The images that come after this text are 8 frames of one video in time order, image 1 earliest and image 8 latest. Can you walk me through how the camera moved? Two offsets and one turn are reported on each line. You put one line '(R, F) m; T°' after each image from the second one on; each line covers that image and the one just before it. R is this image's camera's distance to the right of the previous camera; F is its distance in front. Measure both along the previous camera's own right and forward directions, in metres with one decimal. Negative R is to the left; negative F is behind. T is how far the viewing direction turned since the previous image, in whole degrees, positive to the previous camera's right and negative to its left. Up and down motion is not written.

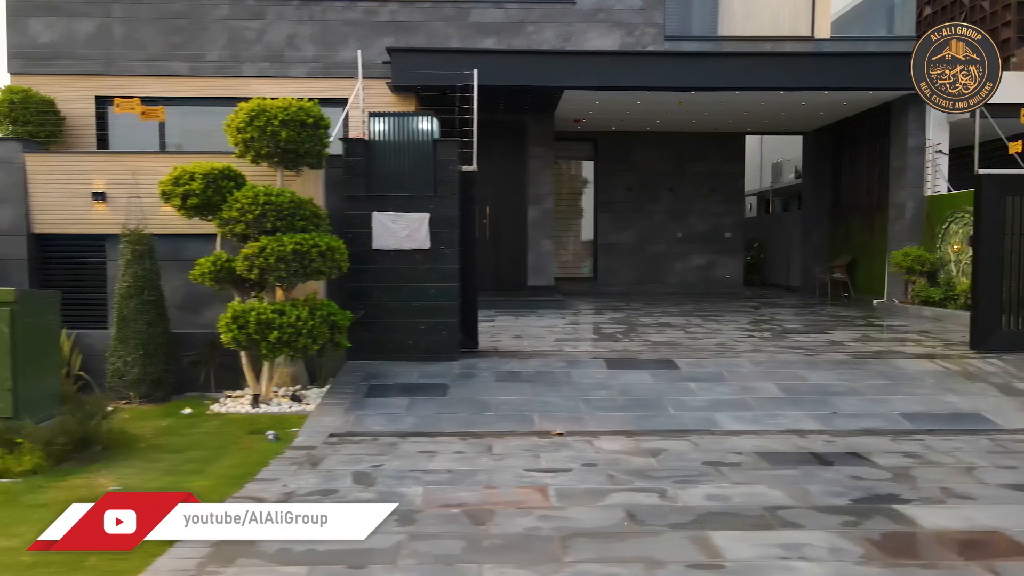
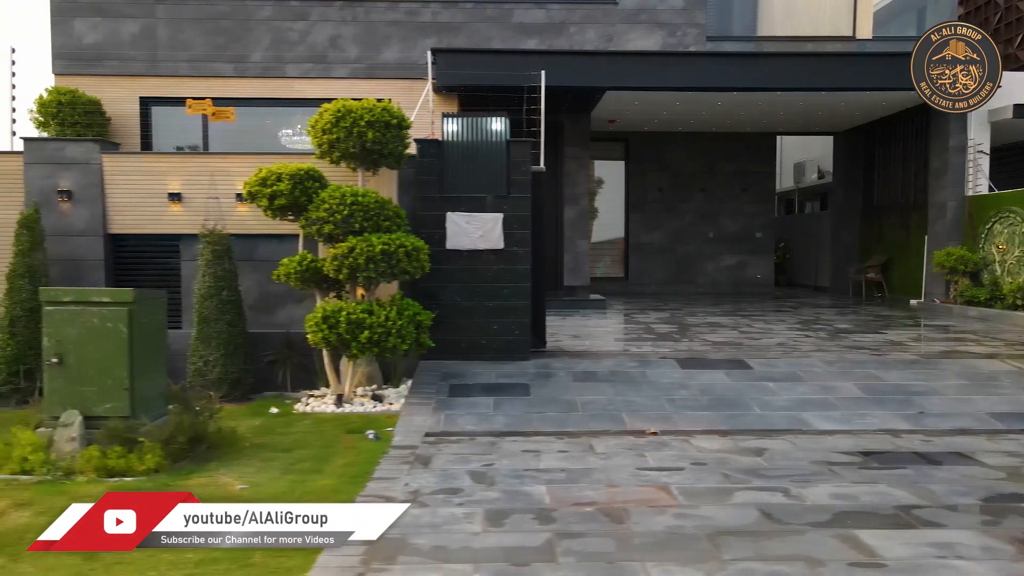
(-1.0, 0.0) m; 0°
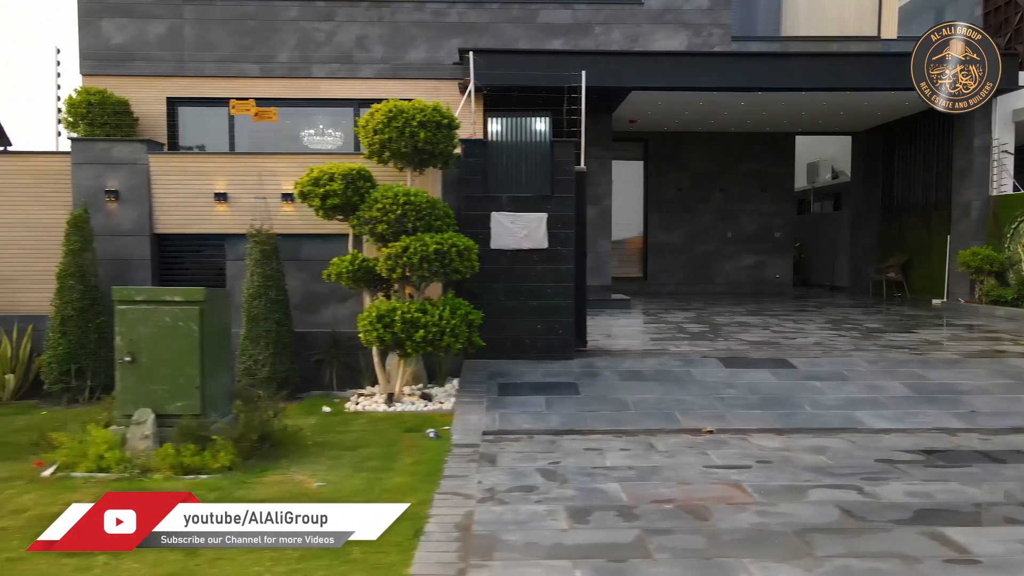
(-0.6, 0.0) m; 0°
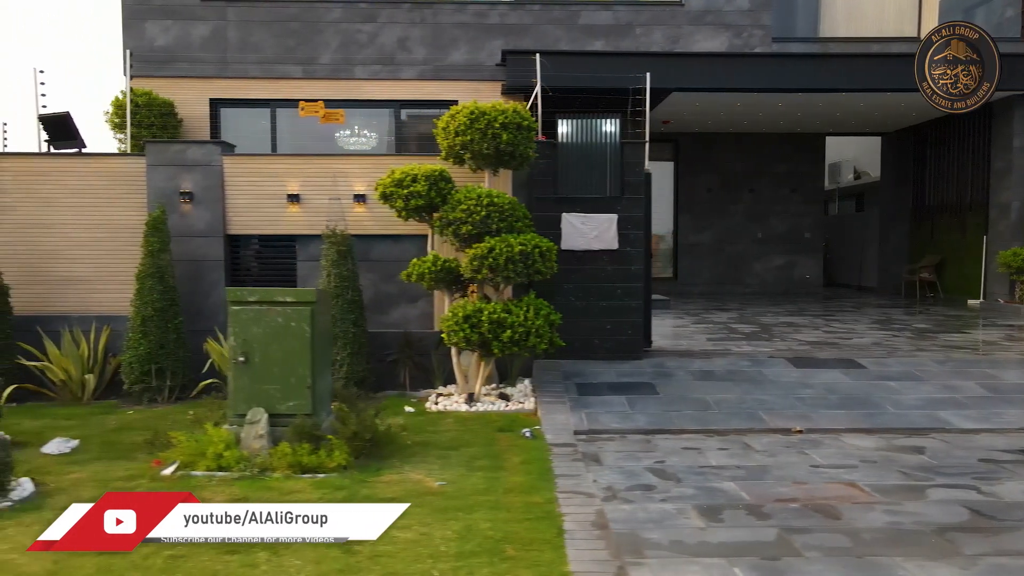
(-0.9, -0.1) m; 0°
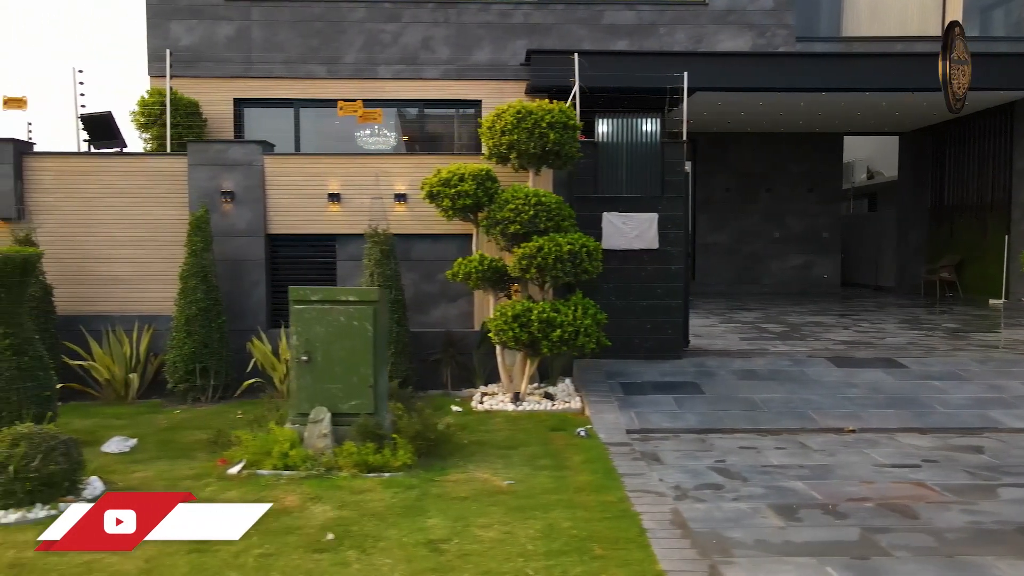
(-0.5, 0.0) m; 0°
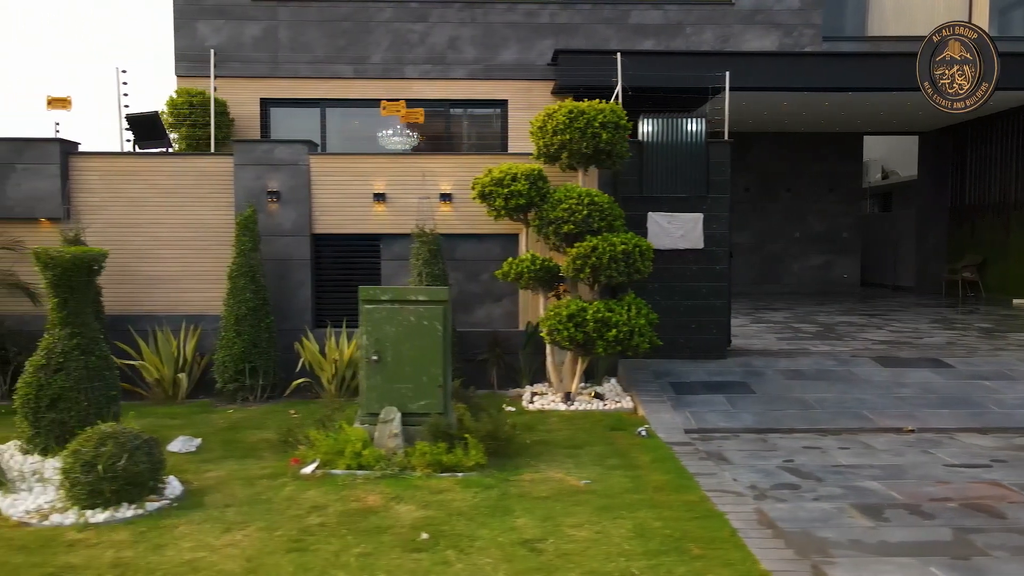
(-0.6, 0.0) m; 0°
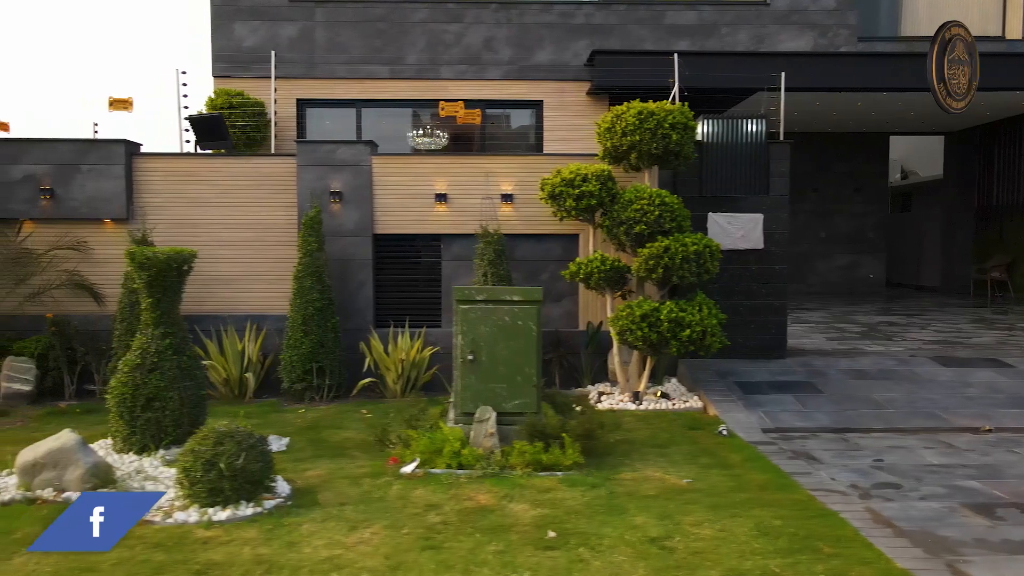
(-0.8, 0.0) m; 0°
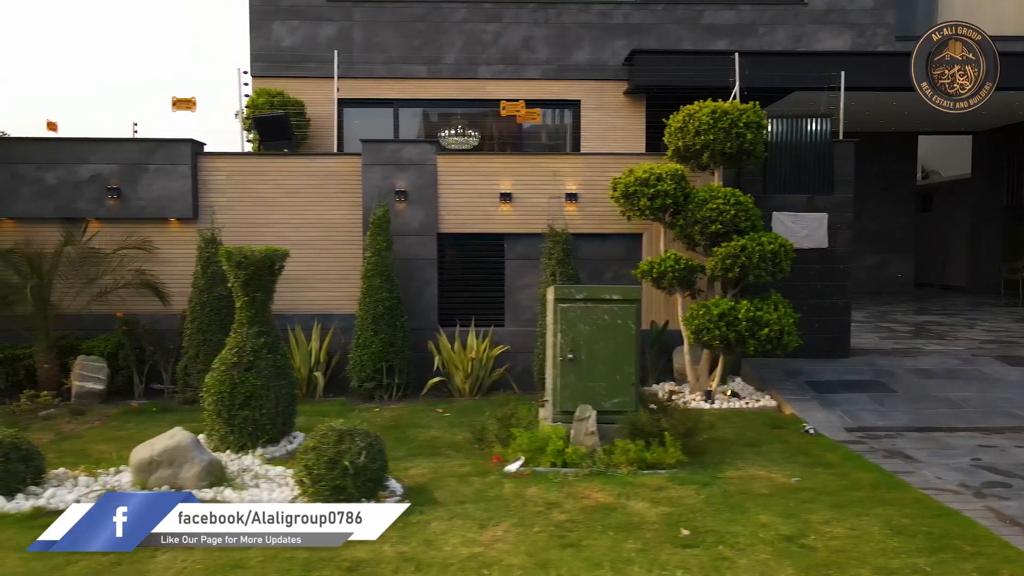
(-0.9, 0.0) m; 0°
